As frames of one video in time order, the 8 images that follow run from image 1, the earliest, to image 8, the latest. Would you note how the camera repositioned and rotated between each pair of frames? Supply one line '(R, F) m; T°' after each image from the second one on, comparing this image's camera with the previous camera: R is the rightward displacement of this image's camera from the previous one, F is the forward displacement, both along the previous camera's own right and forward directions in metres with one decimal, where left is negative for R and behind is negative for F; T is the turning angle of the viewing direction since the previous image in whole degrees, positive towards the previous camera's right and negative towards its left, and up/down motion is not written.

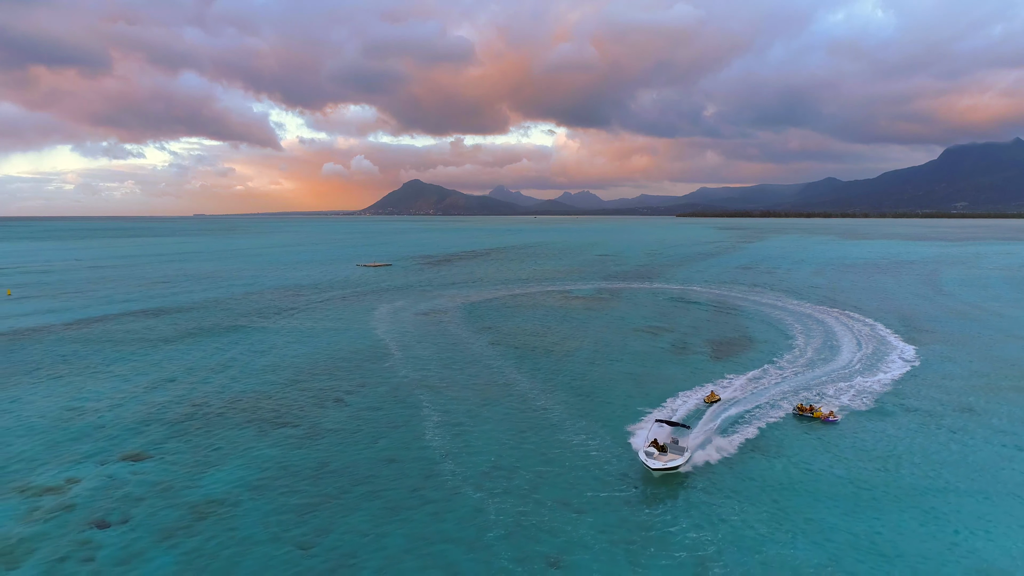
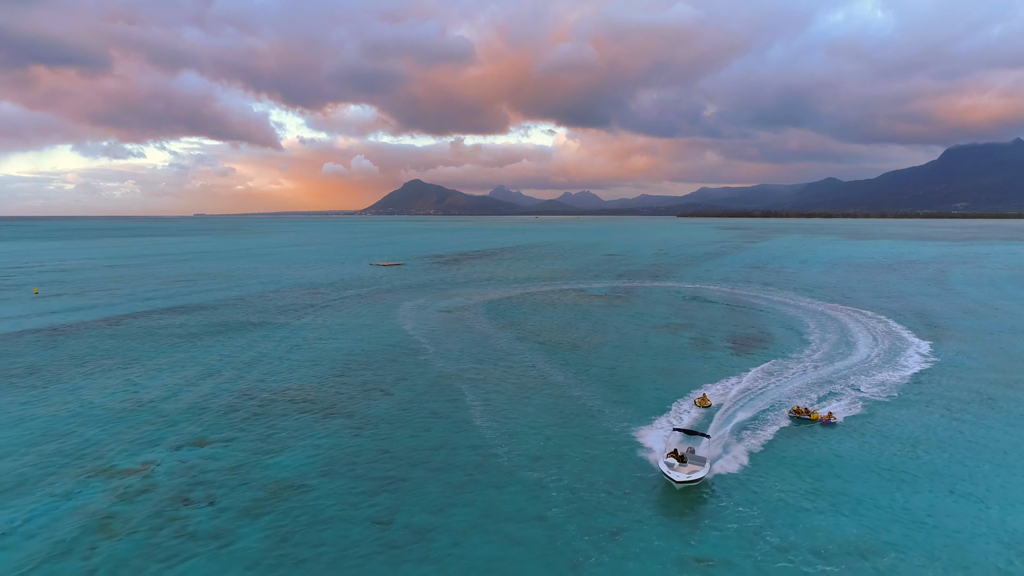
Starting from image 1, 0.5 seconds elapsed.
(-1.4, -1.0) m; 0°
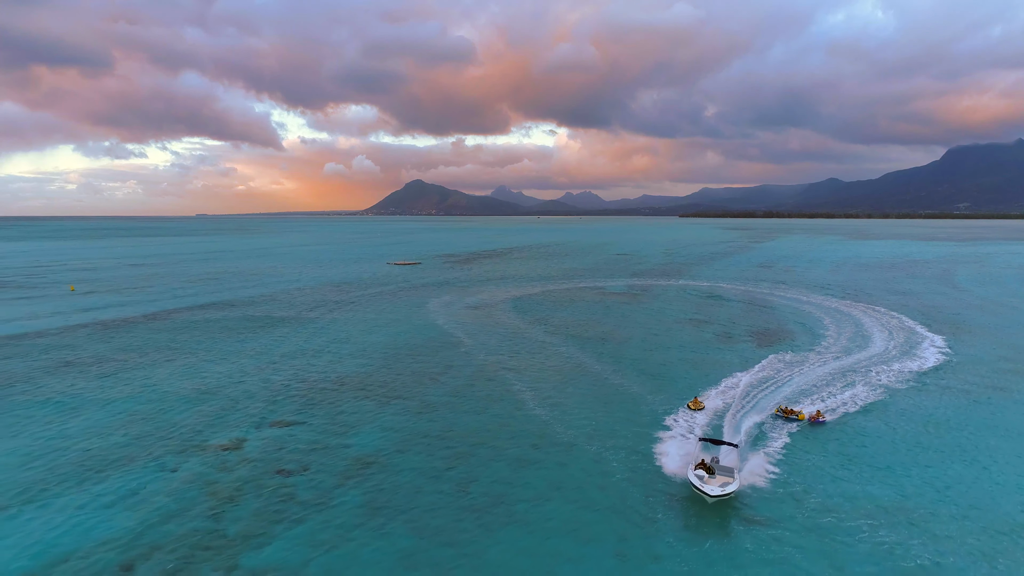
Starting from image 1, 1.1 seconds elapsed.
(-1.7, -1.7) m; 0°
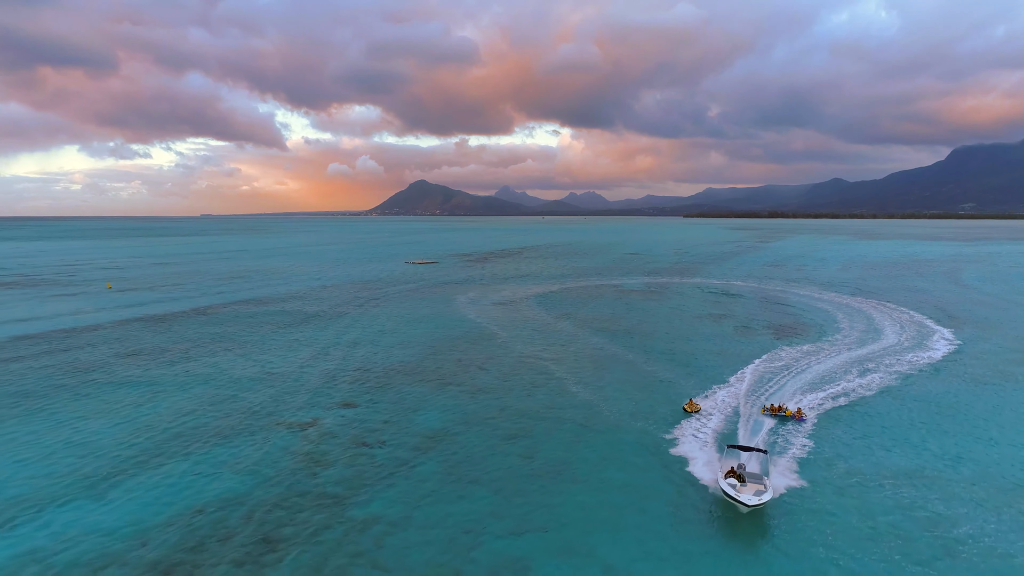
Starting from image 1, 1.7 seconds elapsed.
(-1.6, -1.9) m; 0°
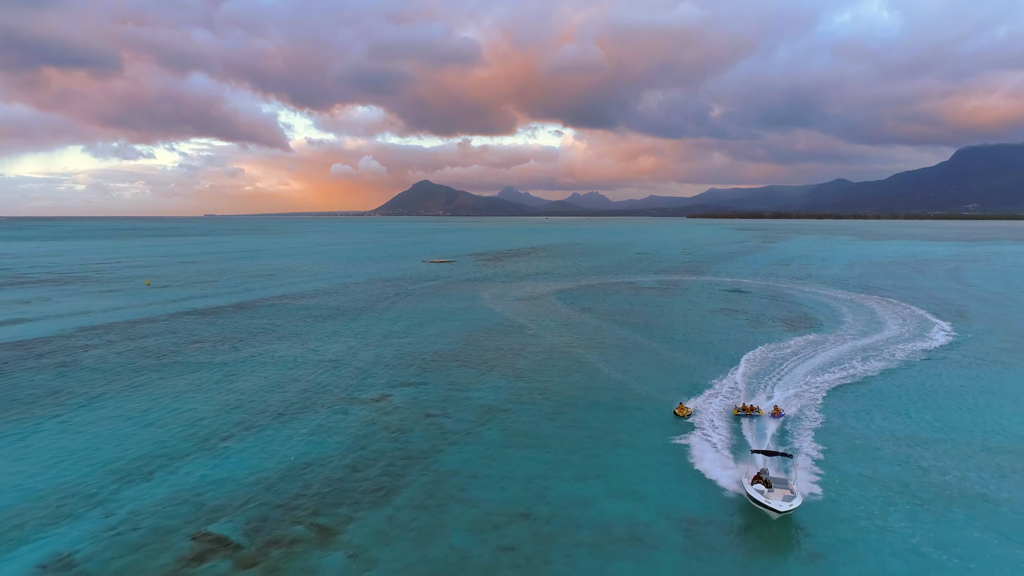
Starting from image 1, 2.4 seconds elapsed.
(-1.6, -2.7) m; 0°
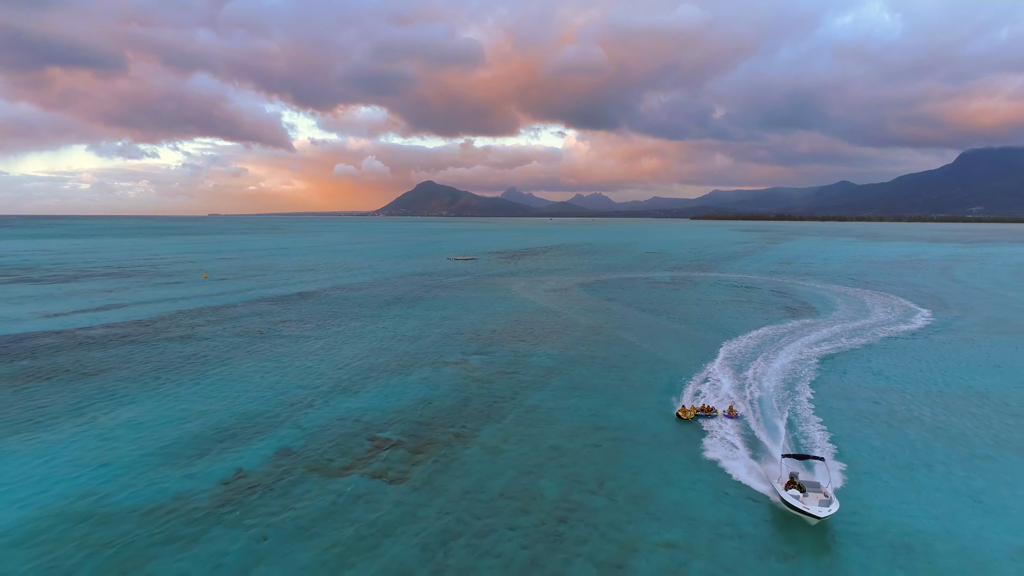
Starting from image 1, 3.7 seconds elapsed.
(-2.5, -5.7) m; 0°
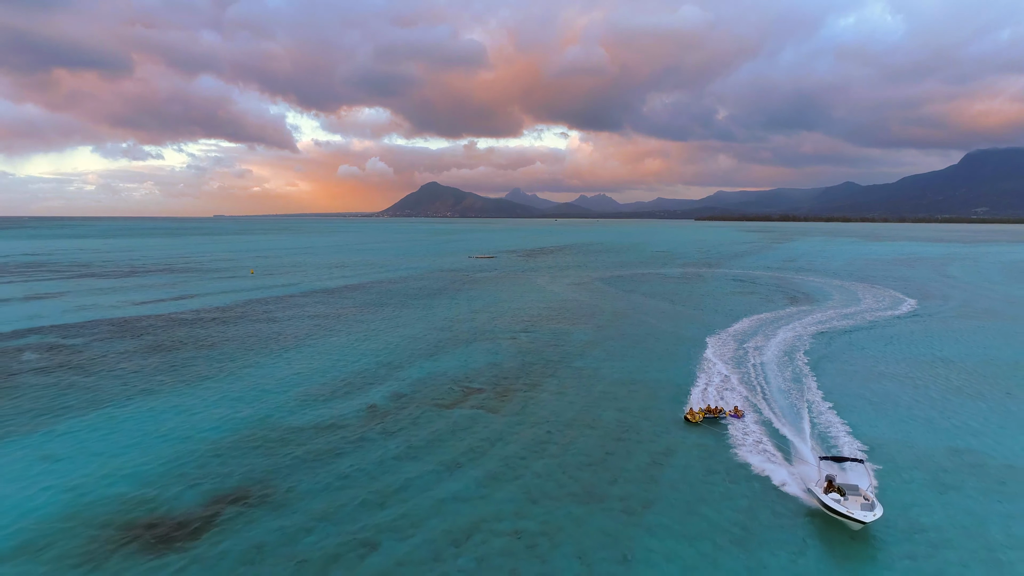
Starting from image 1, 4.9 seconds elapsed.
(-2.2, -5.5) m; 0°
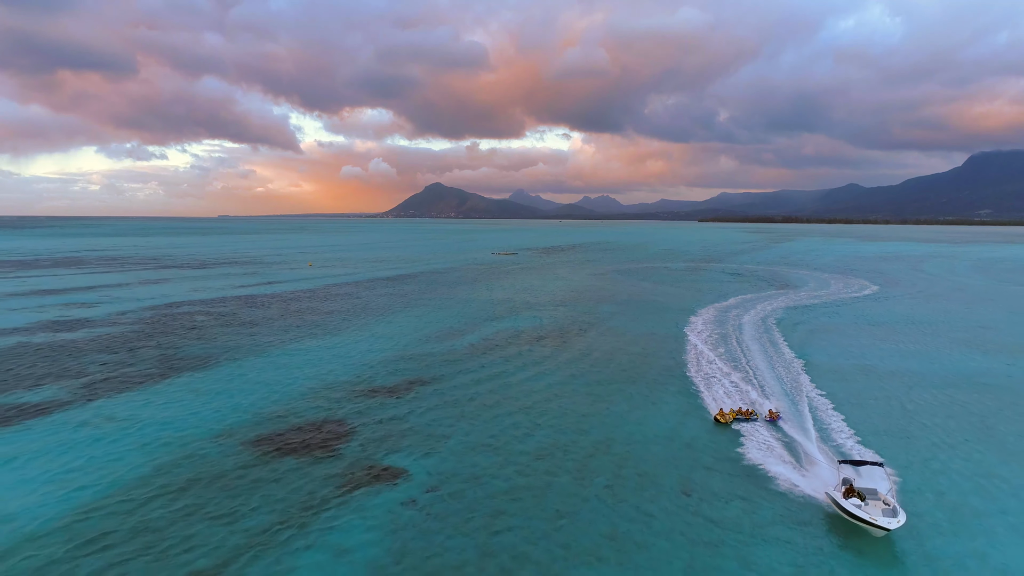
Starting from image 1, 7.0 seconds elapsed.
(-2.8, -10.2) m; 0°
